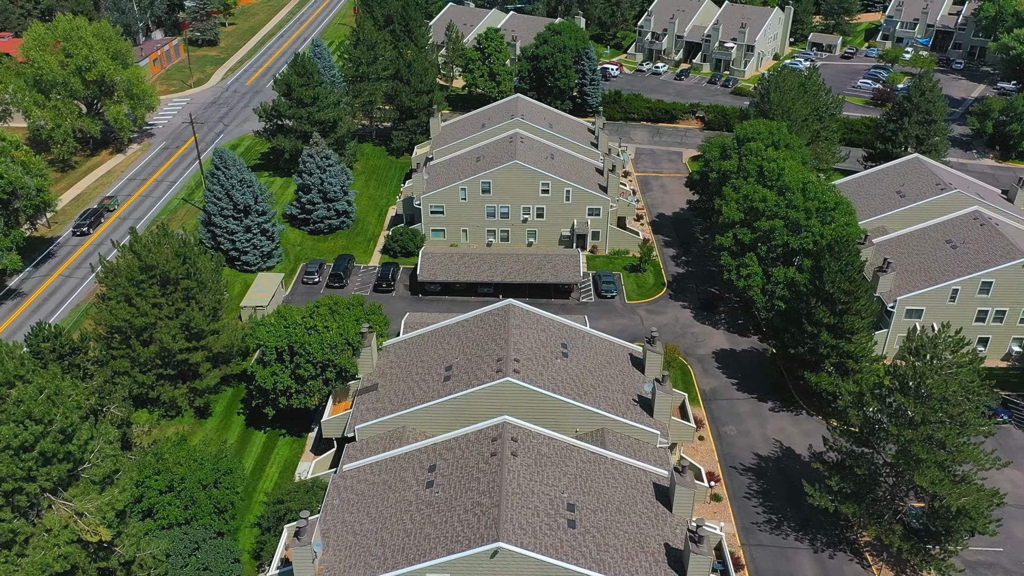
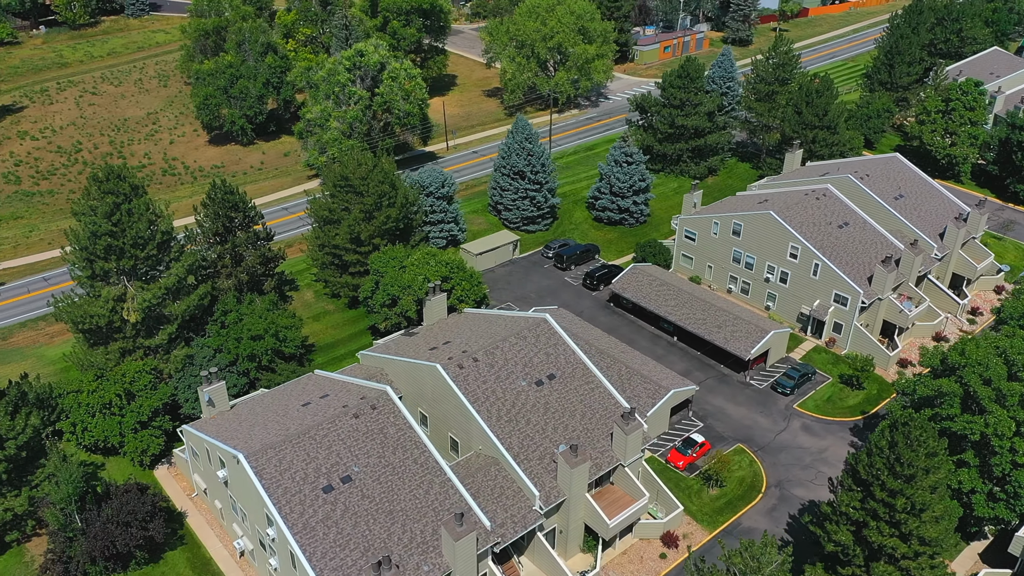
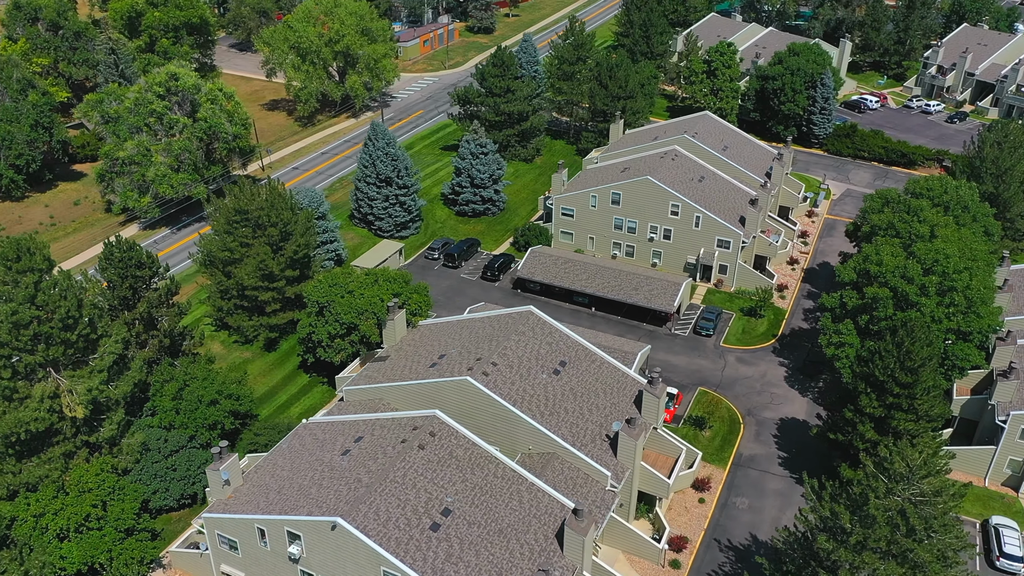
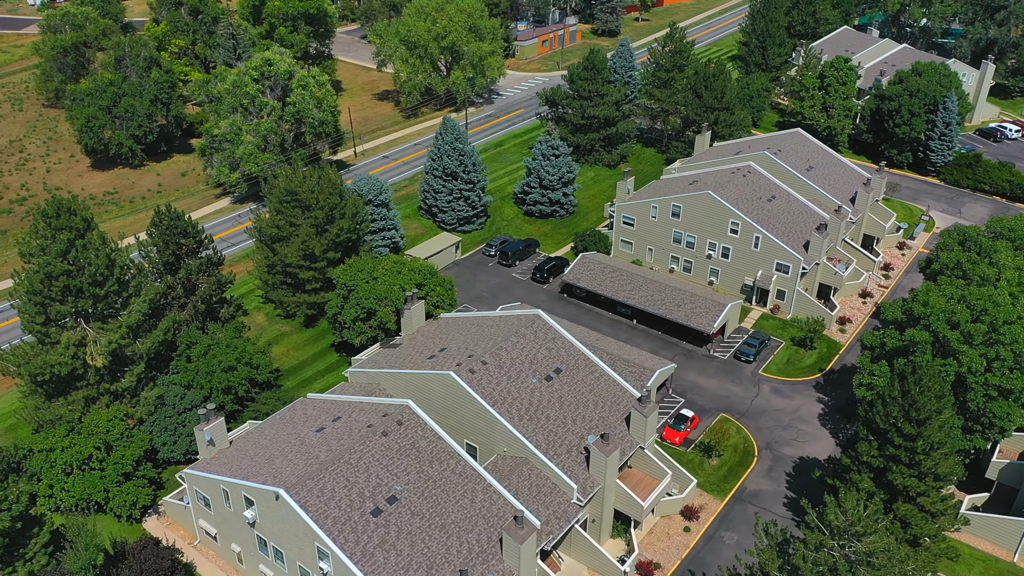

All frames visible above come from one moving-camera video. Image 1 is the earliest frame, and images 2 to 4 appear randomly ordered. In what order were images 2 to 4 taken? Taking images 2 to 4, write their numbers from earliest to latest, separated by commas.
3, 4, 2
